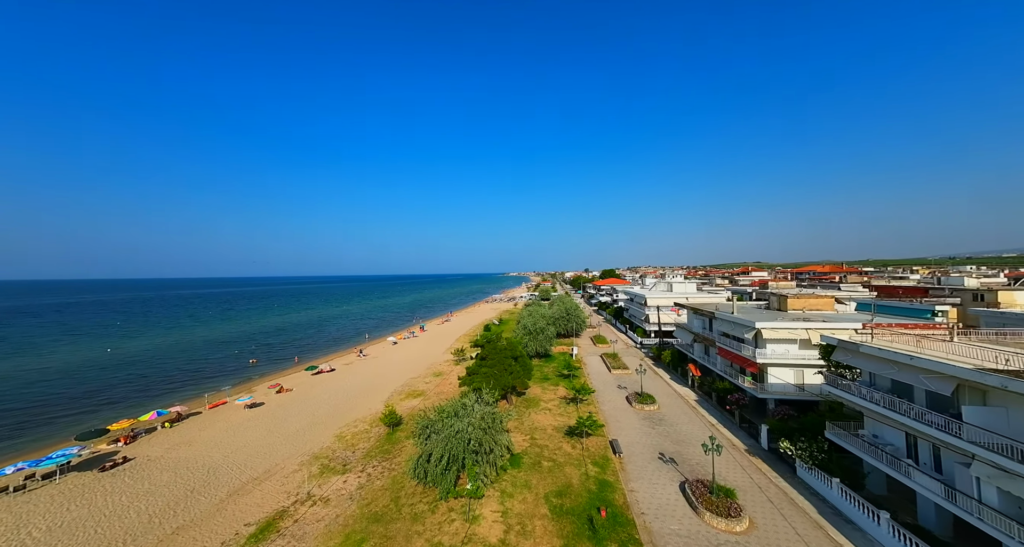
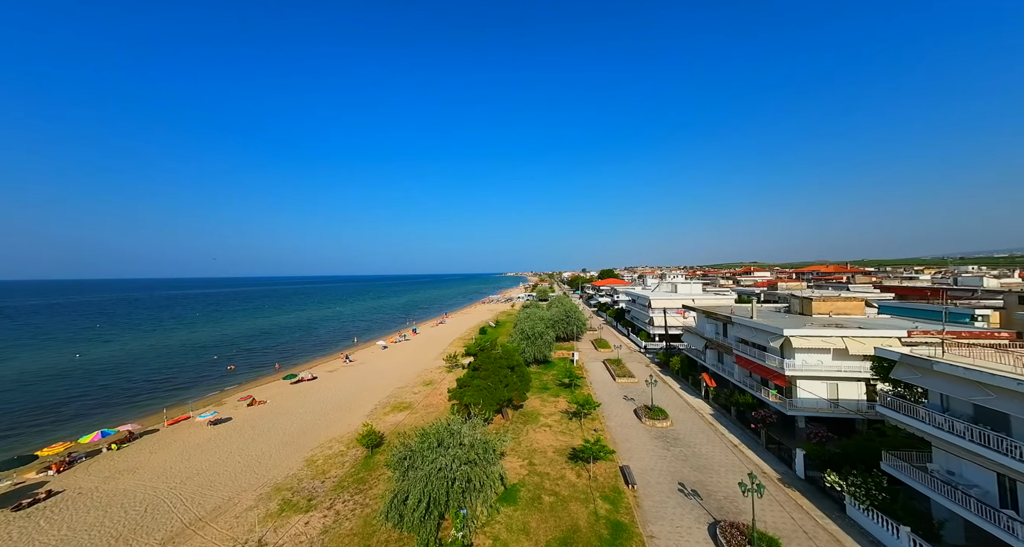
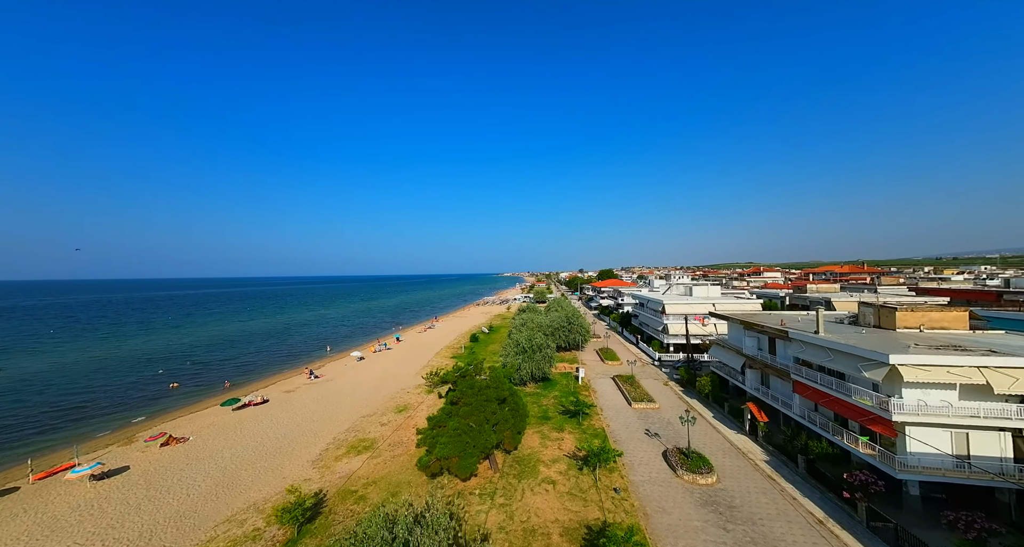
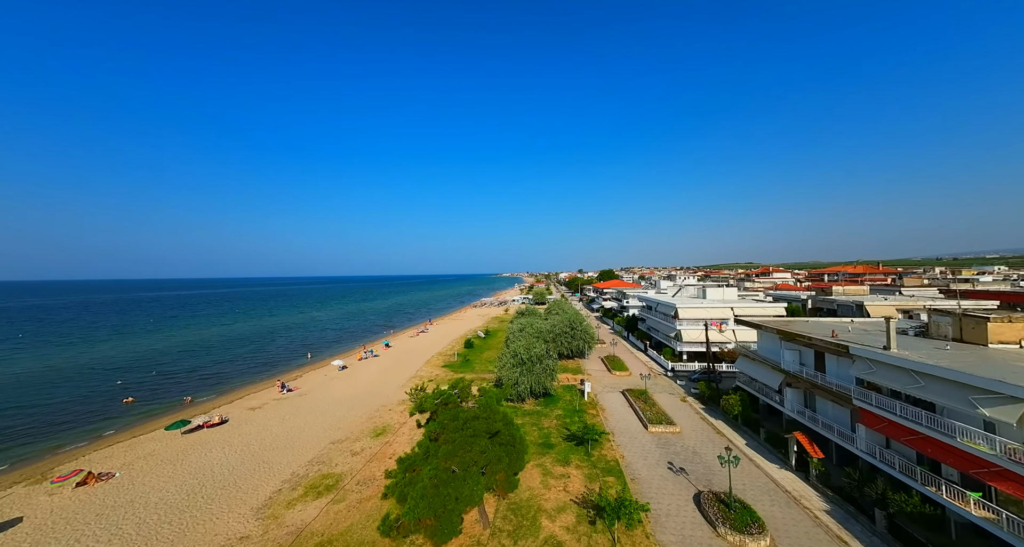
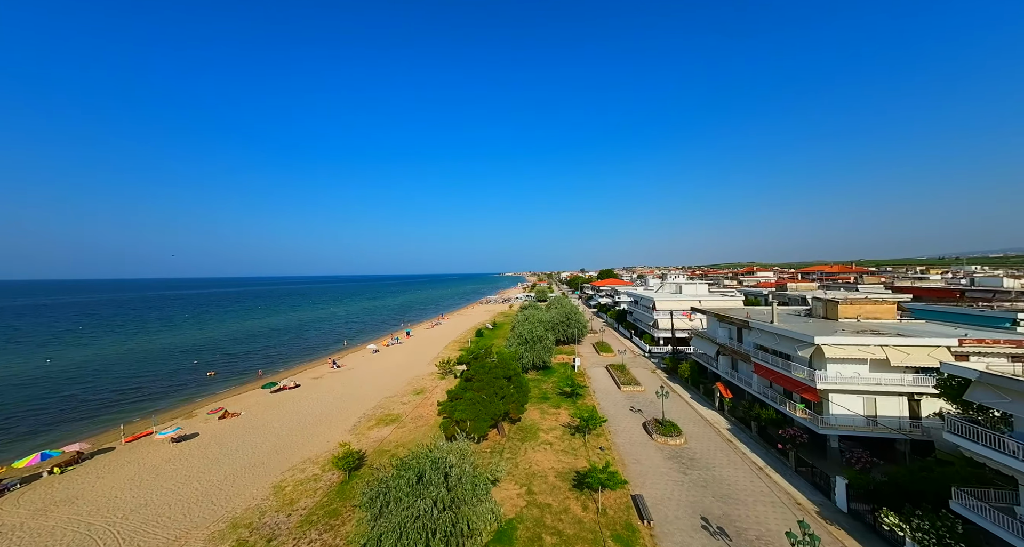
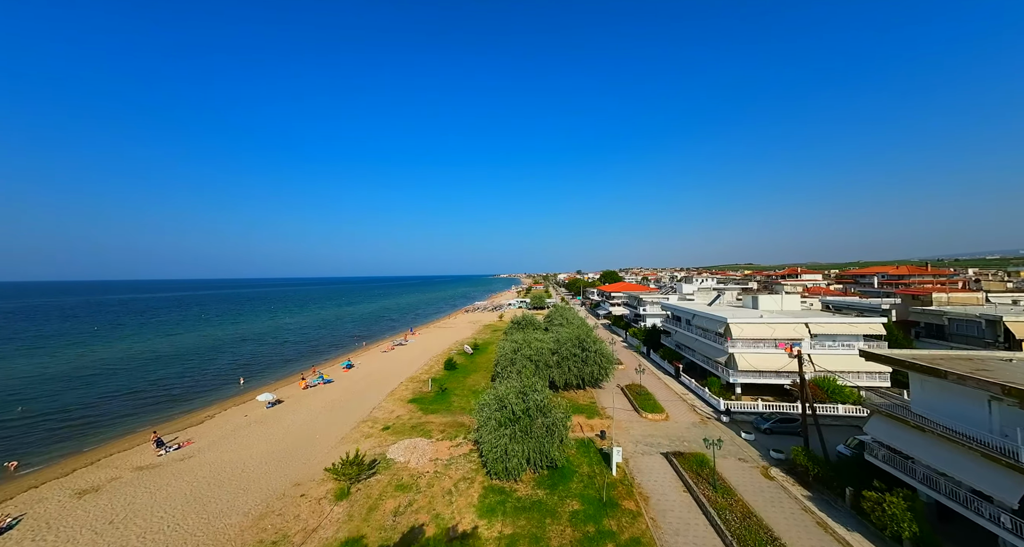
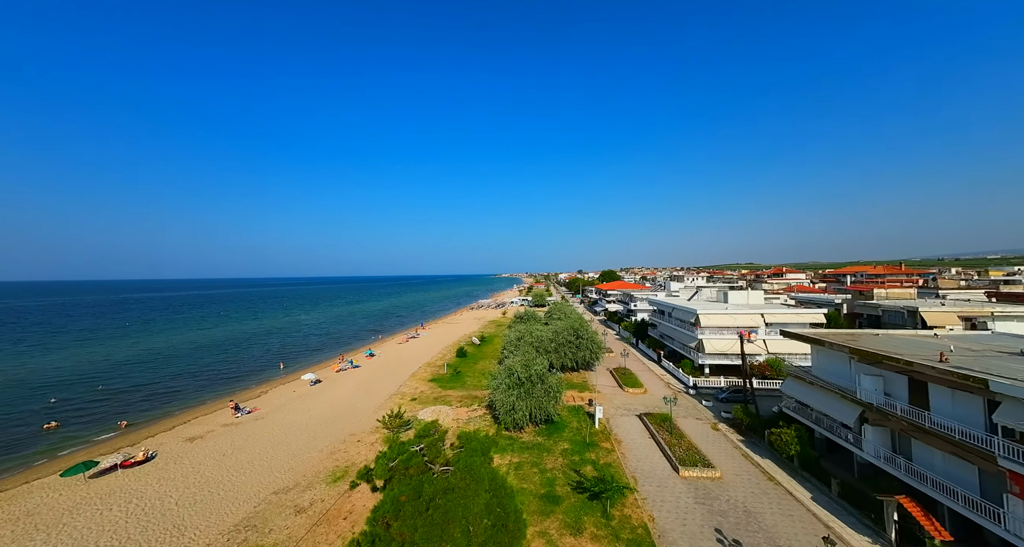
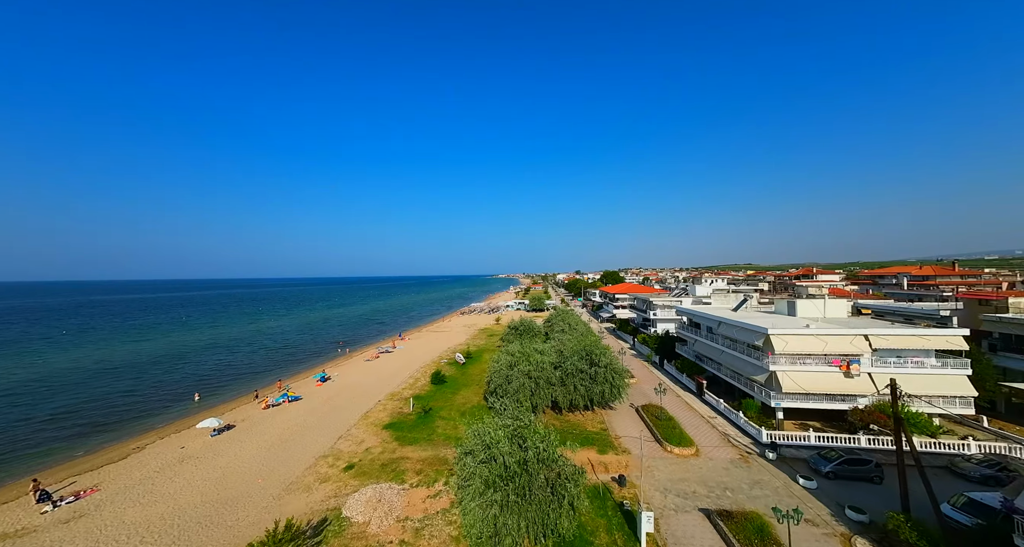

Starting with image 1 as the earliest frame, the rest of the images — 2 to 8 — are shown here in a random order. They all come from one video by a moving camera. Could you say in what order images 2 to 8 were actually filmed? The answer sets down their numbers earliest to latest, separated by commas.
2, 5, 3, 4, 7, 6, 8
